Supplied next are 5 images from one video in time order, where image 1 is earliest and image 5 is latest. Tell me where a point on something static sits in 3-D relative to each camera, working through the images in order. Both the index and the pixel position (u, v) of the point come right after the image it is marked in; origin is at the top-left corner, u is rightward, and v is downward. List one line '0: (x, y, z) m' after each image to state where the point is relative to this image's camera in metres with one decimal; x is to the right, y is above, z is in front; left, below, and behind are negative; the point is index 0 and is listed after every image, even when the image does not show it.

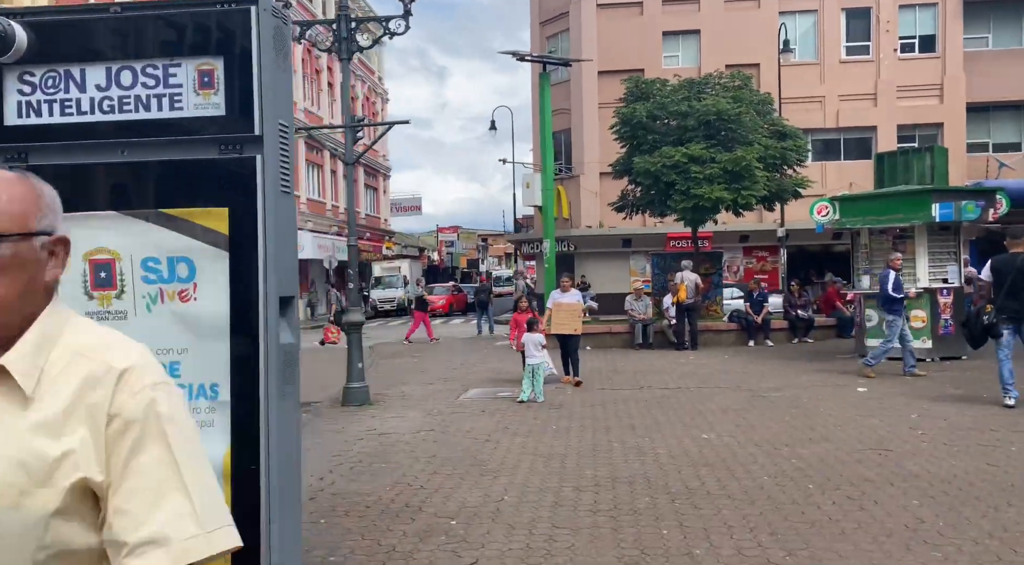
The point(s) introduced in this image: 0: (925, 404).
0: (+5.0, -1.5, +9.1) m
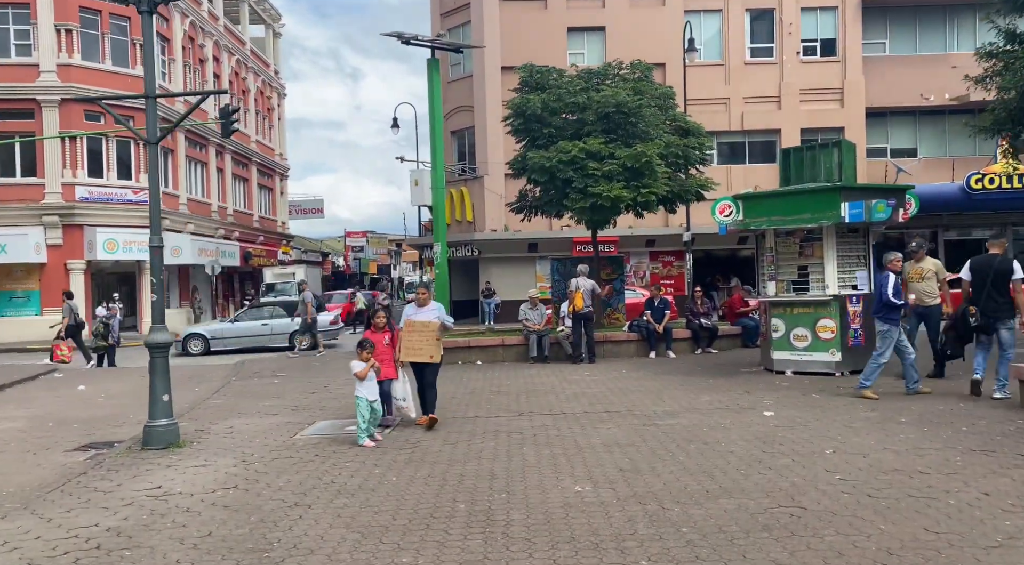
0: (+3.4, -1.6, +7.8) m
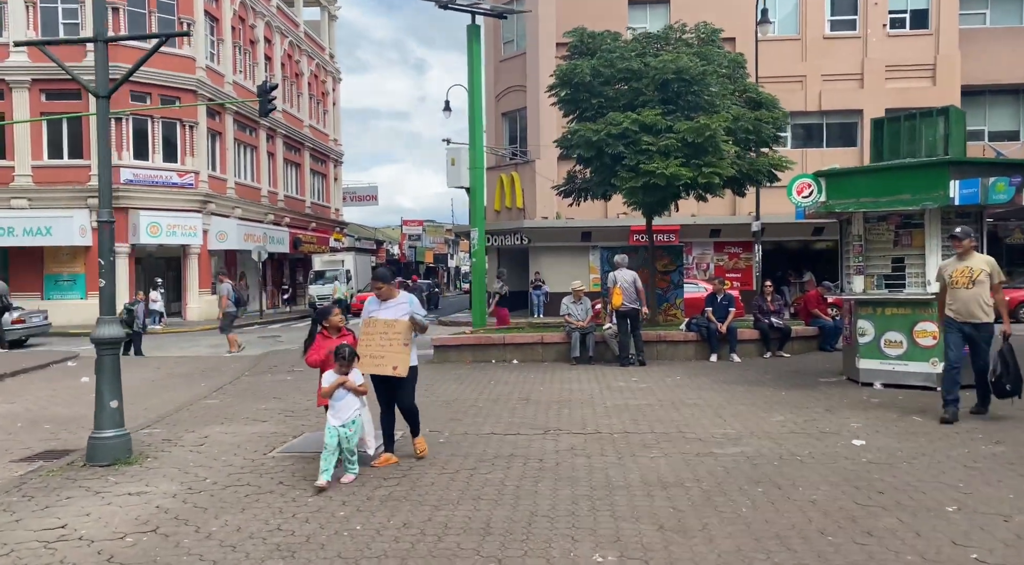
0: (+3.5, -1.5, +5.9) m
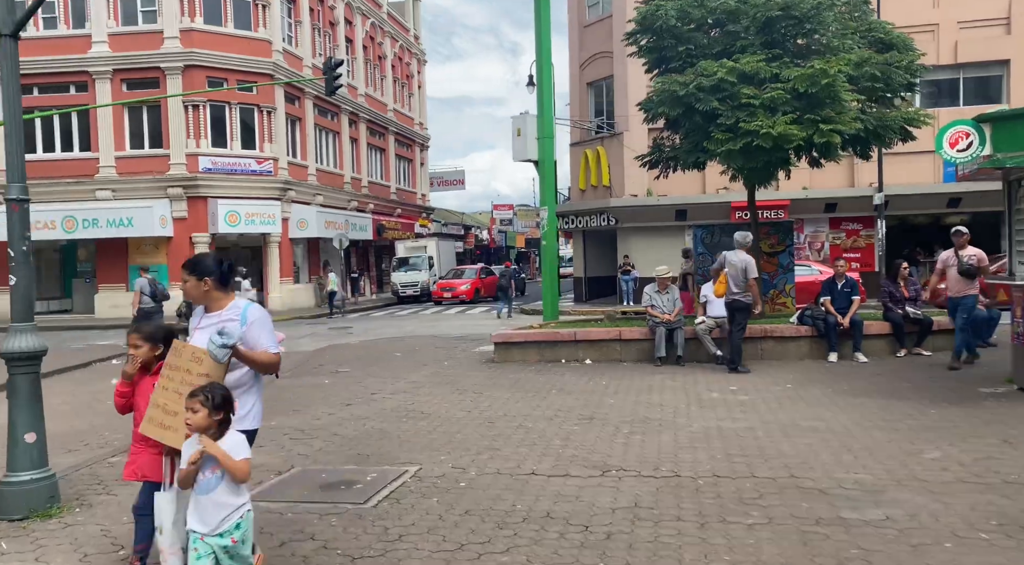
0: (+3.6, -1.5, +3.4) m
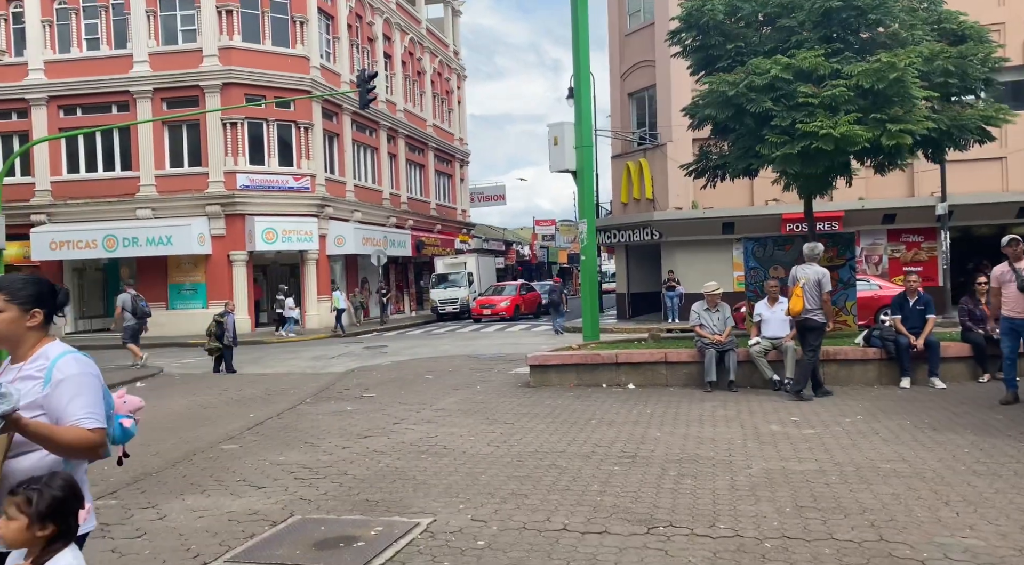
0: (+3.6, -1.5, +2.3) m
